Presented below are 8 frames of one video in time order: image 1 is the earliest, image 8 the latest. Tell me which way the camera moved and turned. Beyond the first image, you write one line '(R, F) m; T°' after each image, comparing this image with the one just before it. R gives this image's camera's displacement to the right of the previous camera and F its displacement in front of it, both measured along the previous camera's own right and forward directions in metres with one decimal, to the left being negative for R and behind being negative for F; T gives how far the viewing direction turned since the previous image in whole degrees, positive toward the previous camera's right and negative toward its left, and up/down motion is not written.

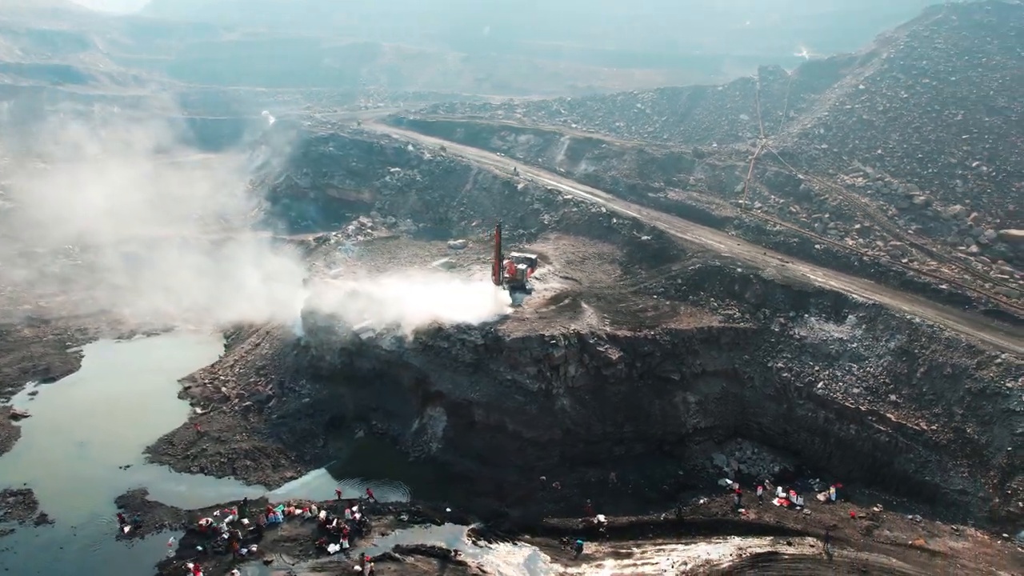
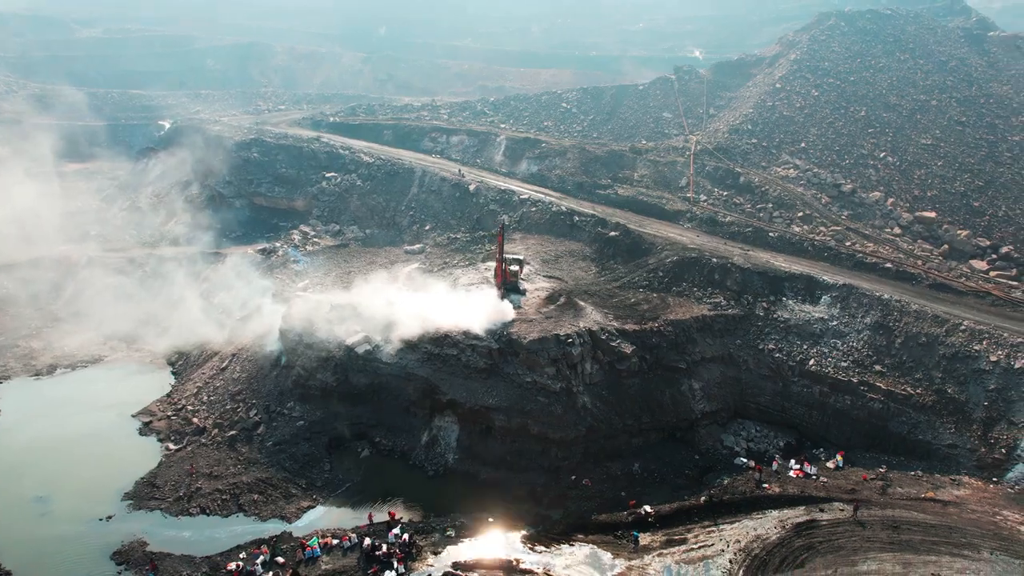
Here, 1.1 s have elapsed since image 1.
(-3.5, +0.5) m; +11°
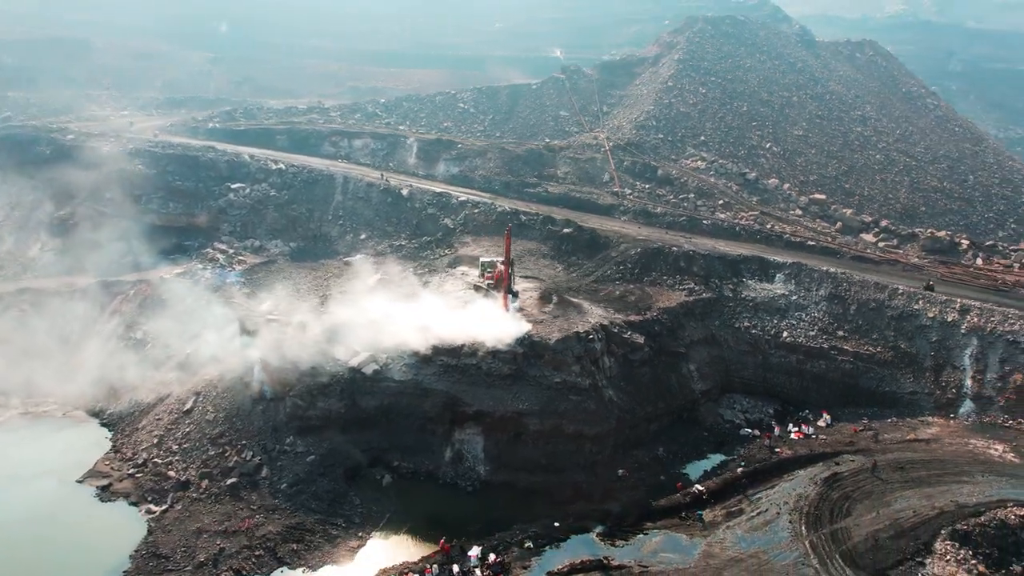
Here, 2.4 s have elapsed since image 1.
(-4.8, +0.8) m; +15°
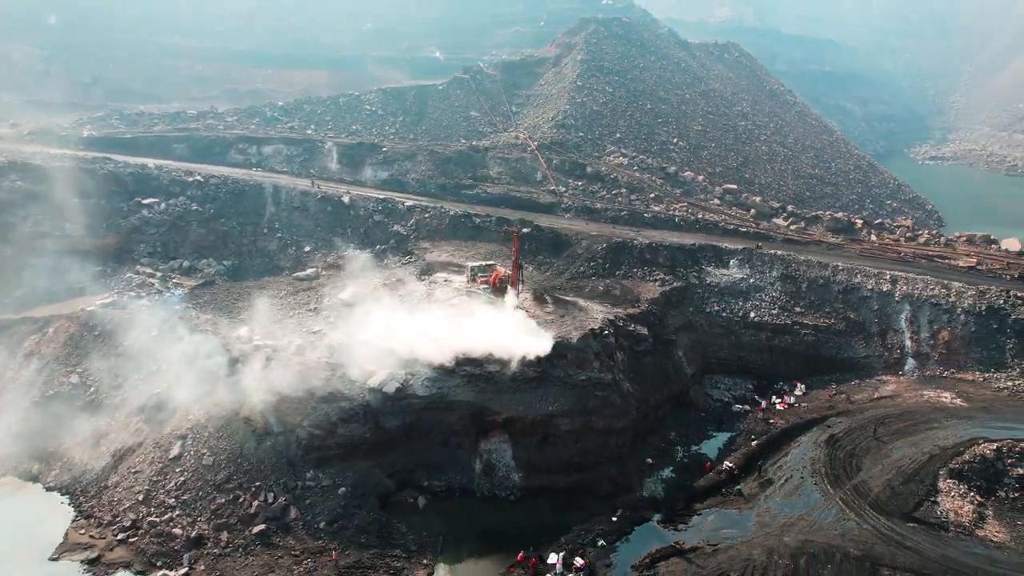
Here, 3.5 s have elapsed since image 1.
(-4.3, +0.7) m; +13°
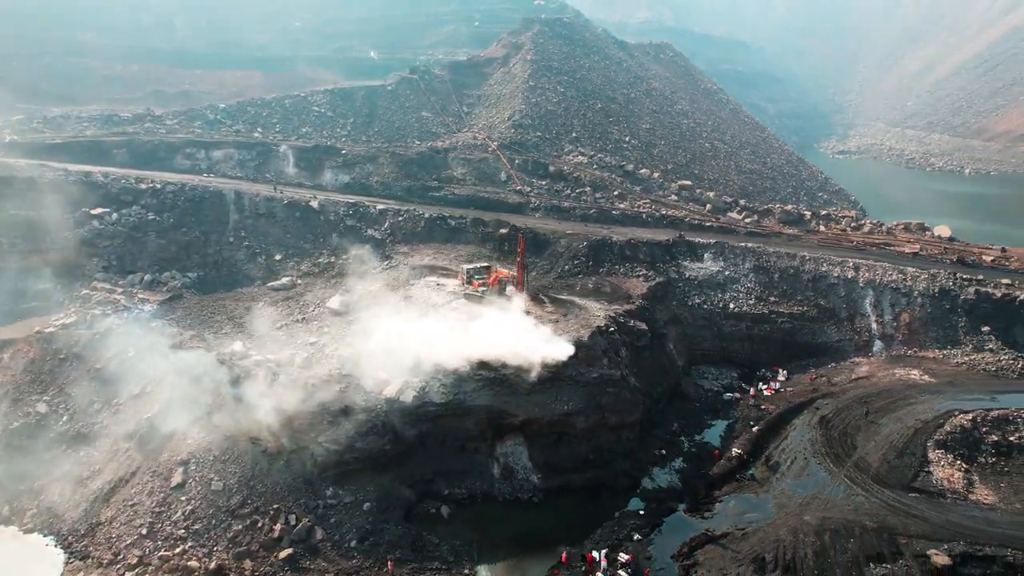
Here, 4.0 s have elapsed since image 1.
(-2.3, +0.2) m; +7°
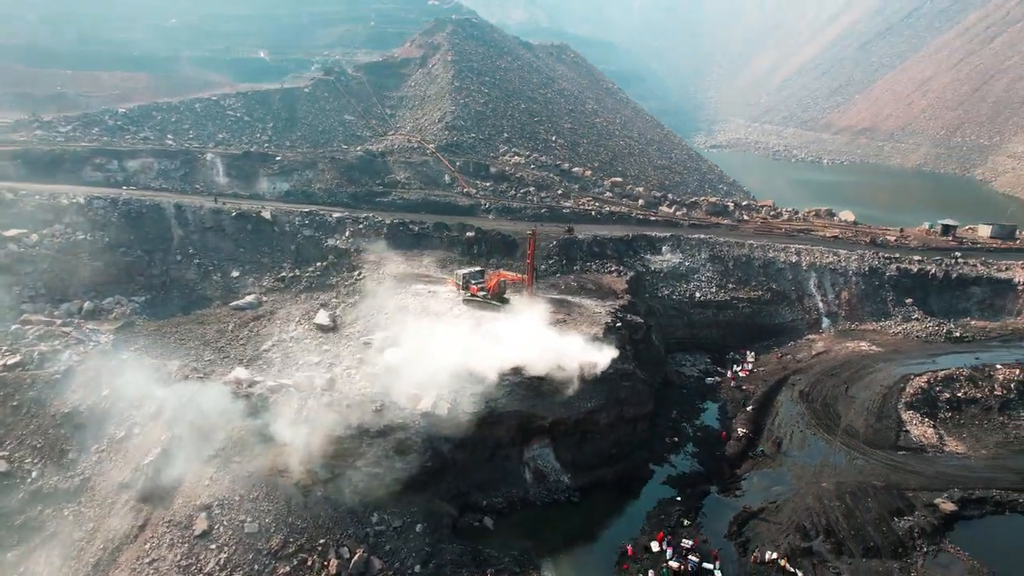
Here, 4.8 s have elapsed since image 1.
(-3.7, +0.5) m; +11°
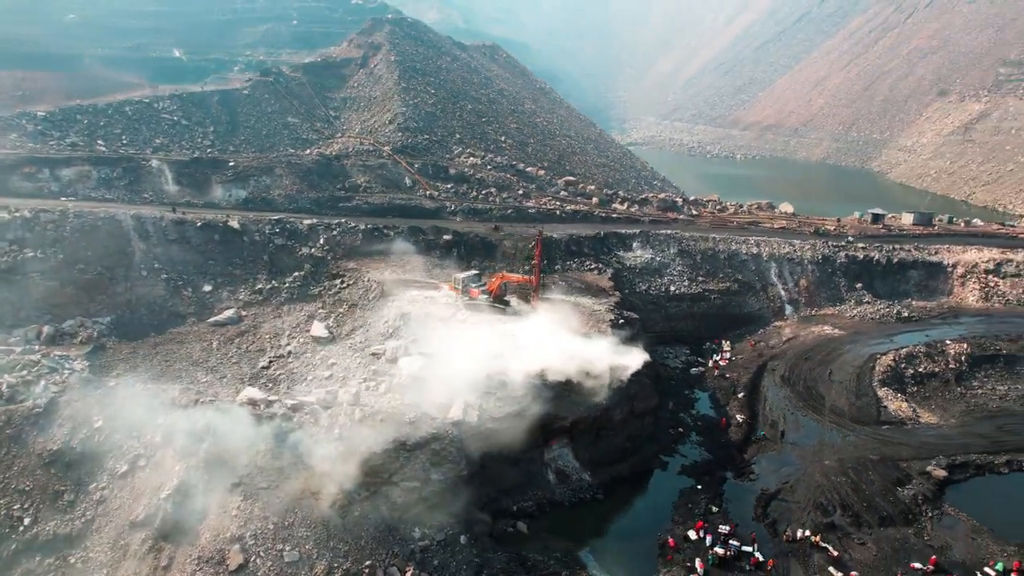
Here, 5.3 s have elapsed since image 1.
(-2.6, +0.3) m; +8°
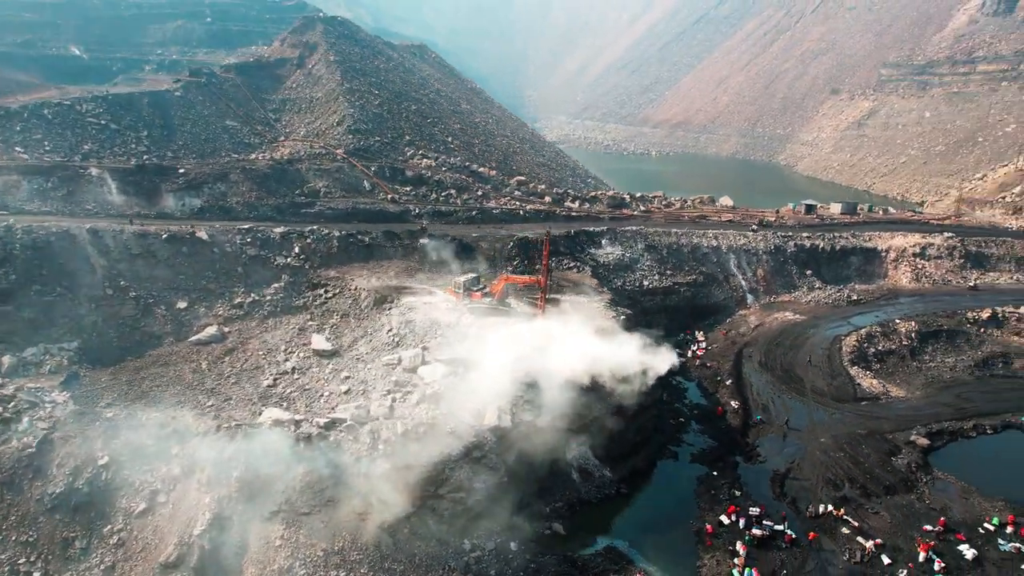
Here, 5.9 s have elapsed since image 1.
(-2.7, +0.3) m; +8°
